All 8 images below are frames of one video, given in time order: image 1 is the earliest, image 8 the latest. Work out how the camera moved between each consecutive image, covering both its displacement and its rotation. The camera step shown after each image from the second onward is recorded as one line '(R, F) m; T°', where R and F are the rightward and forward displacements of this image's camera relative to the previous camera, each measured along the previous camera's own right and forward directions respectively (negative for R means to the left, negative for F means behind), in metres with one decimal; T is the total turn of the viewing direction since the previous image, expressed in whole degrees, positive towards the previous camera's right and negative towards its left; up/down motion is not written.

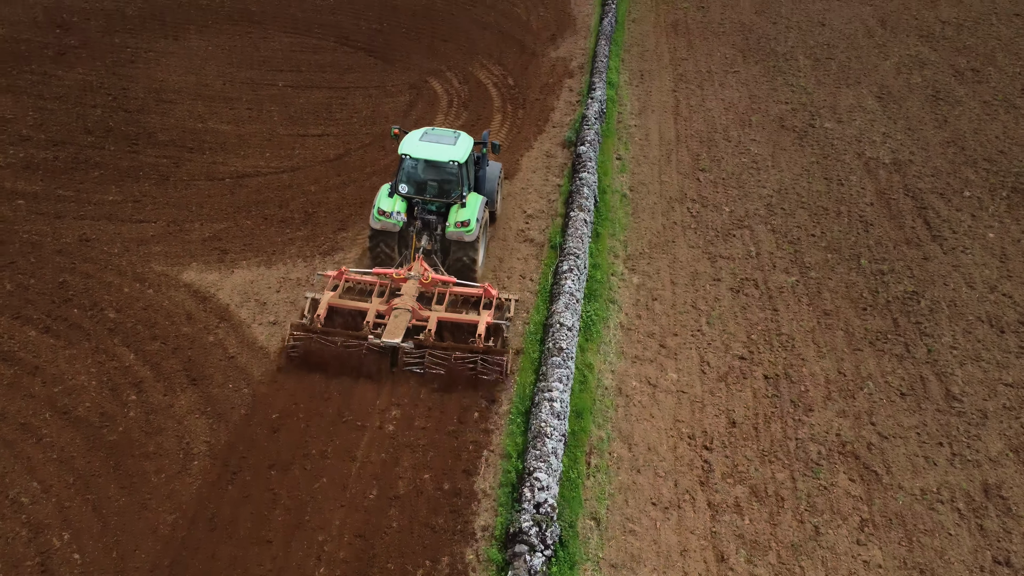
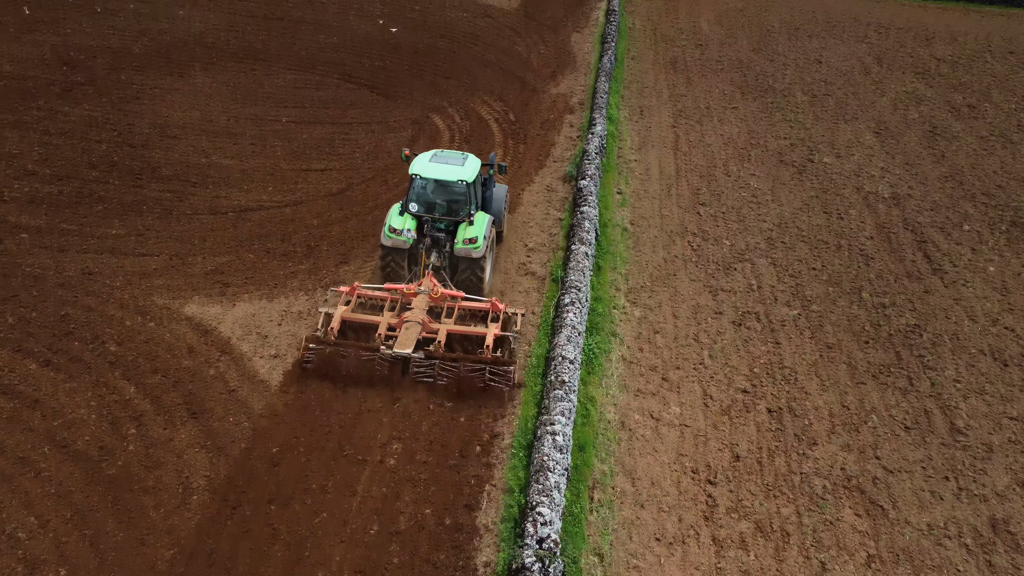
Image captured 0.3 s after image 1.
(0.0, 0.0) m; 0°
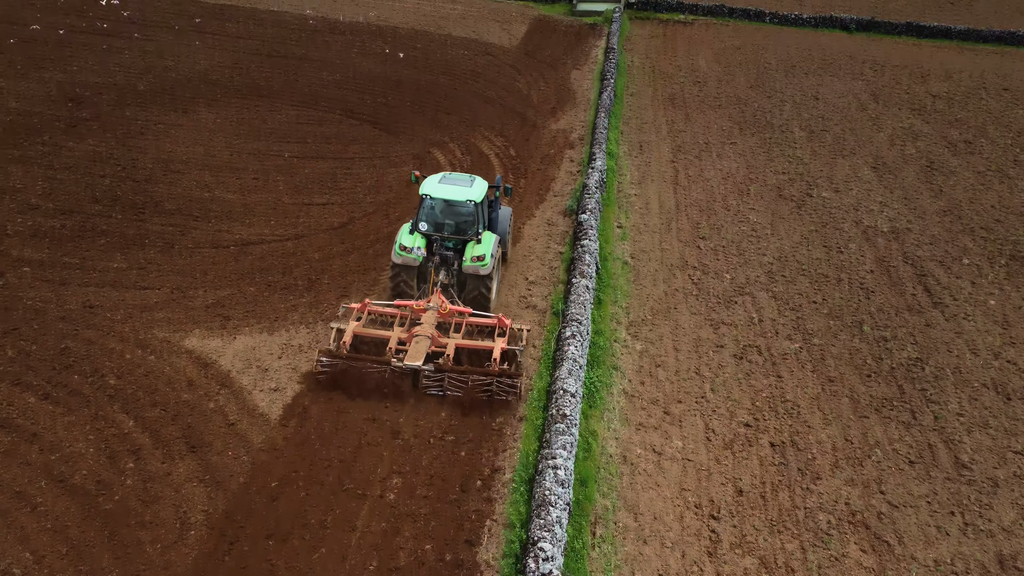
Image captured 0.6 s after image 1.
(0.0, 0.0) m; 0°
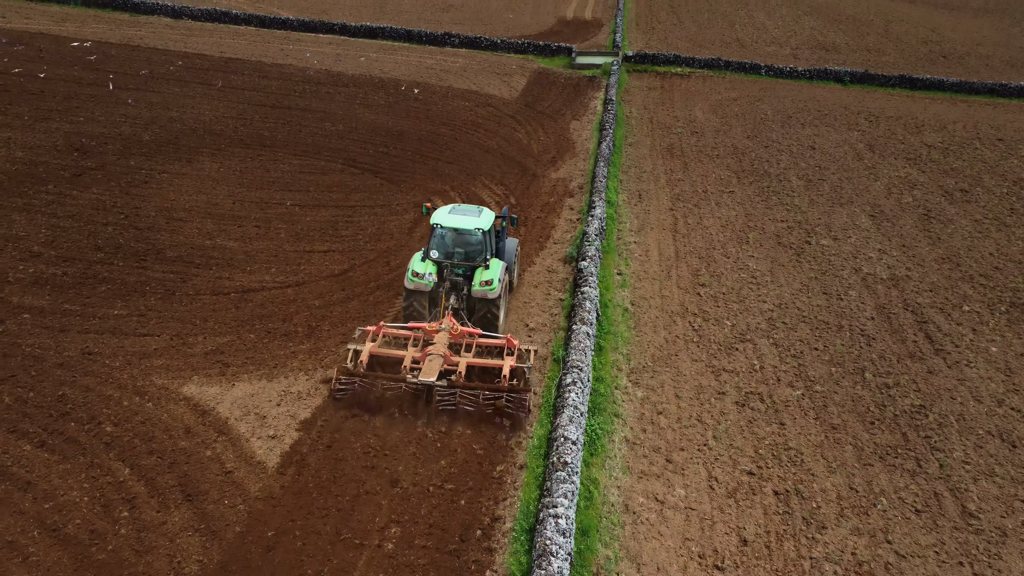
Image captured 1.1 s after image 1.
(0.0, 0.0) m; 0°
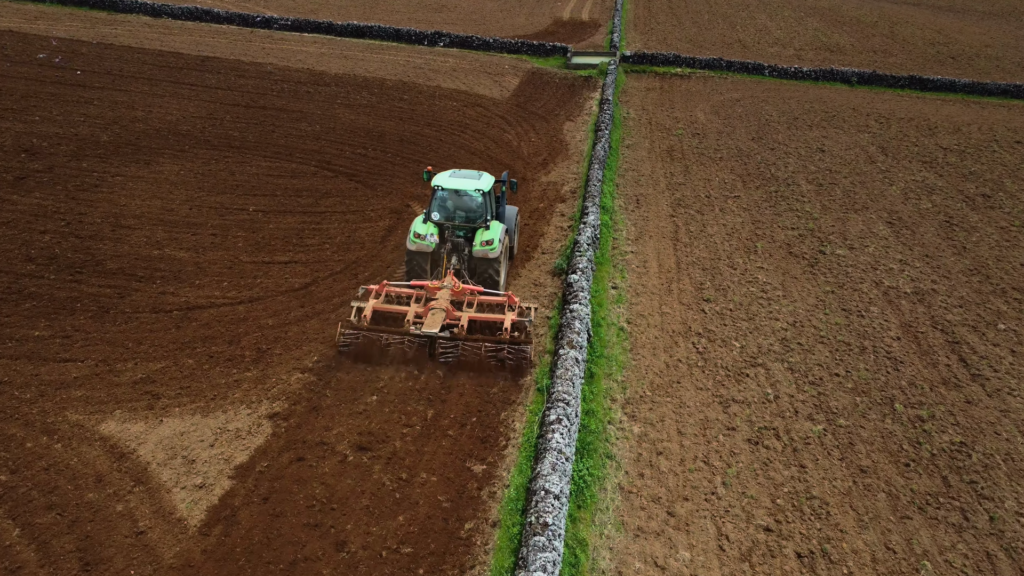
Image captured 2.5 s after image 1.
(+0.2, +1.3) m; 0°
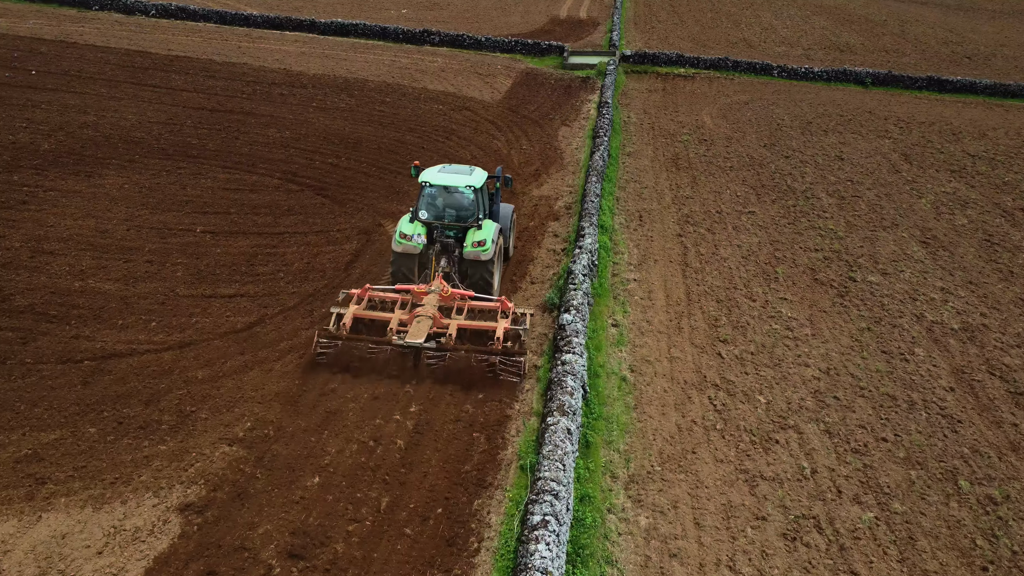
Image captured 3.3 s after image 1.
(+0.2, +1.6) m; 0°
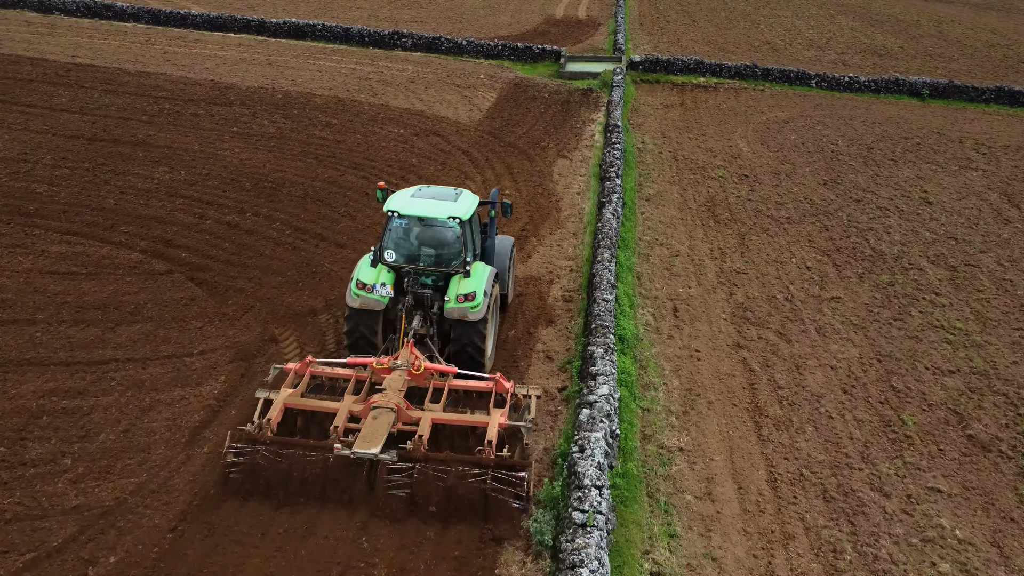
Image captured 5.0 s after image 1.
(+0.3, +4.4) m; 0°
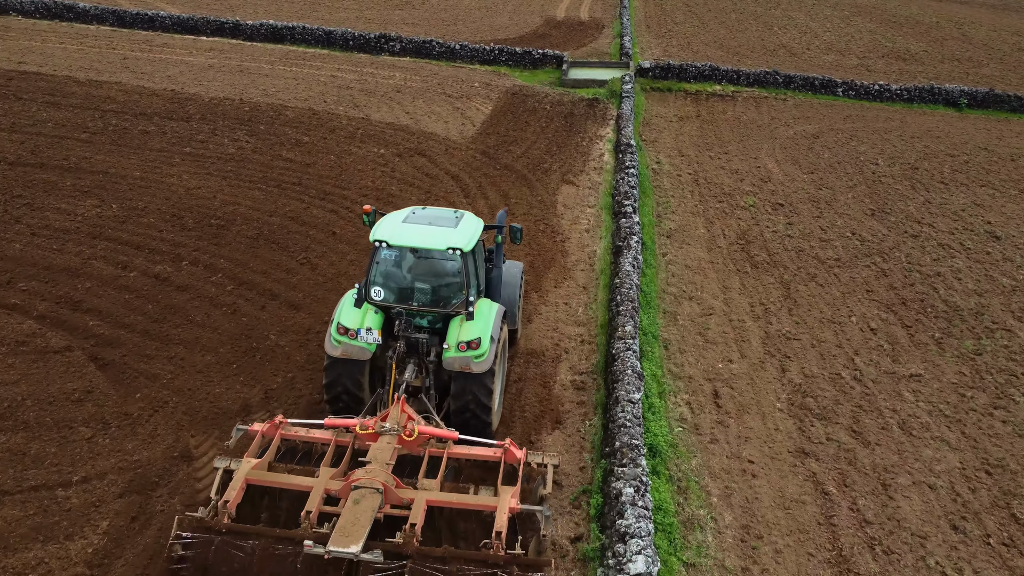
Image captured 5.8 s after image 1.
(0.0, +2.0) m; 0°
